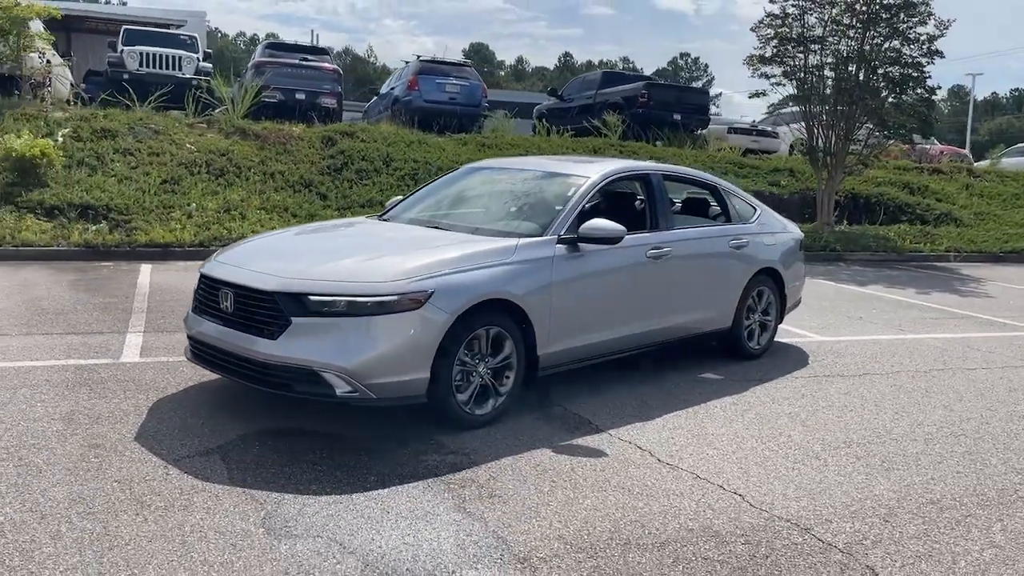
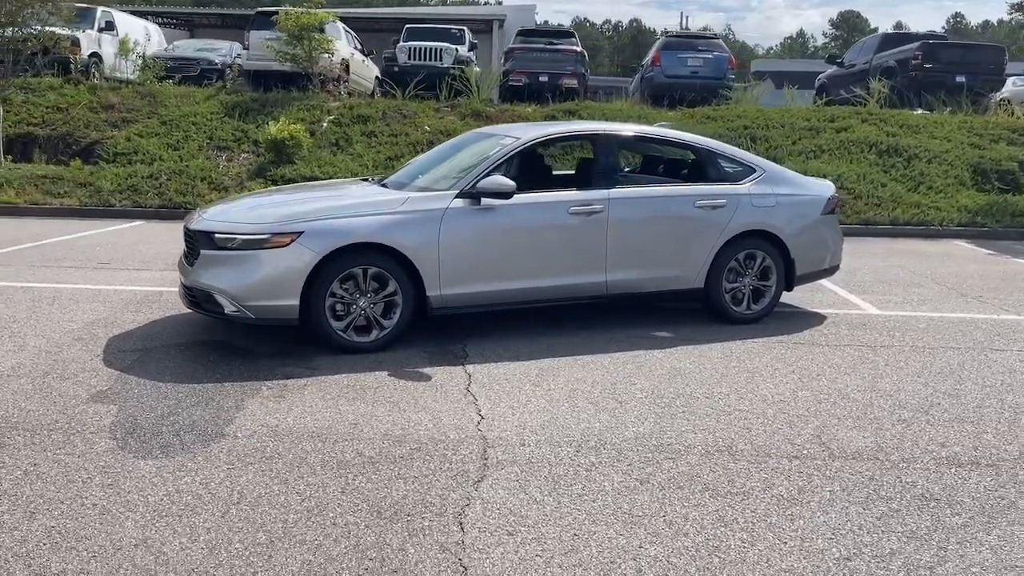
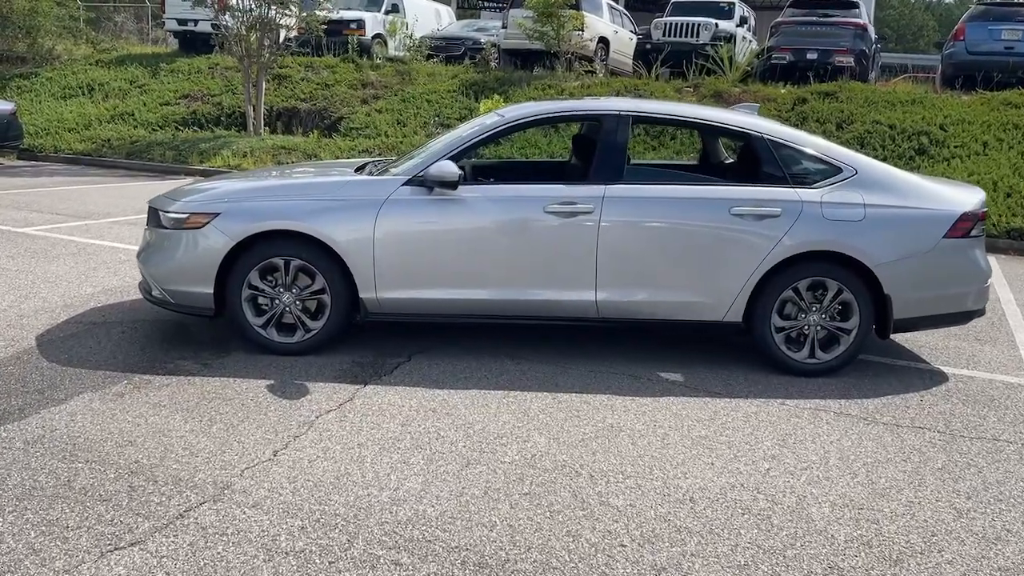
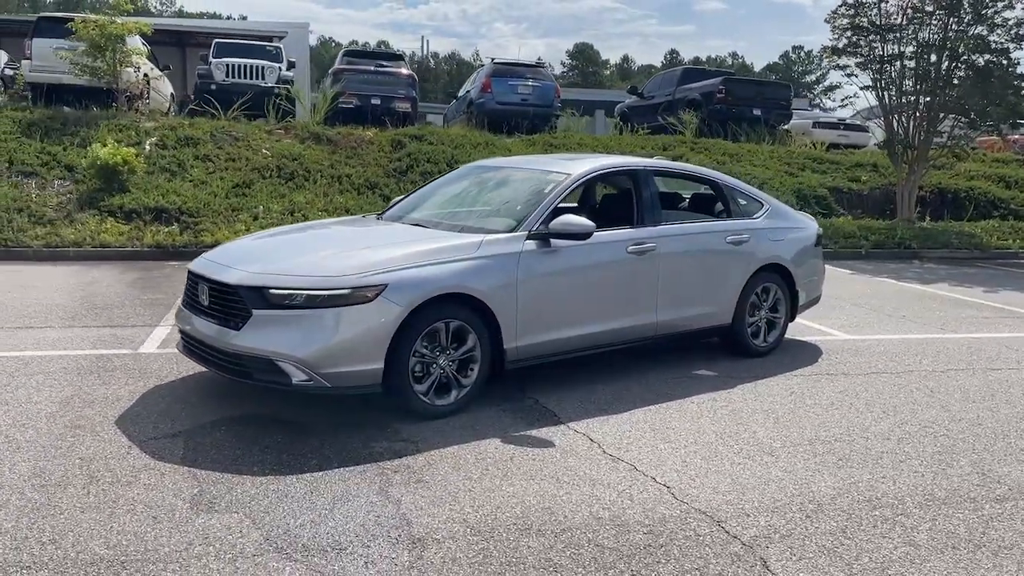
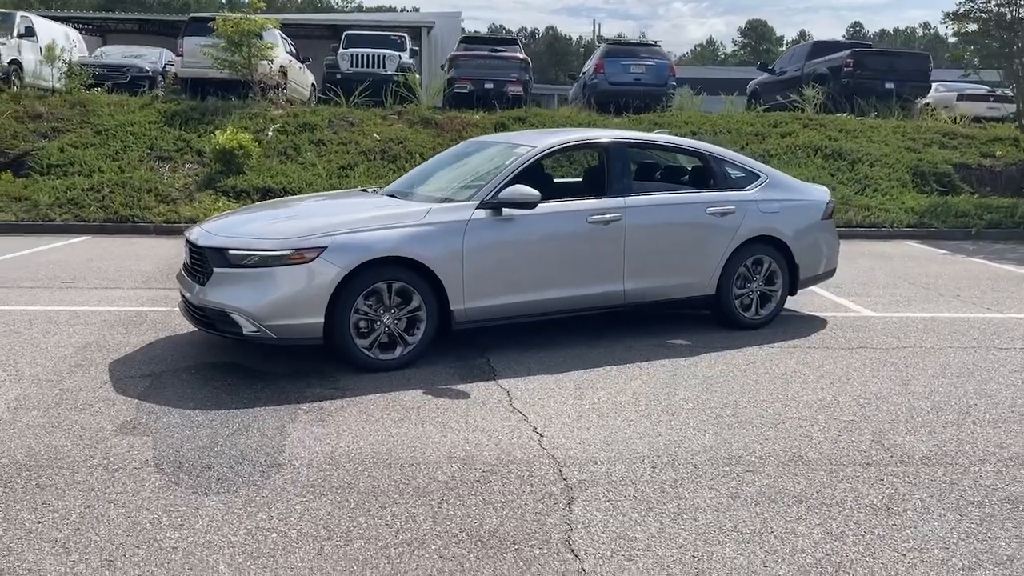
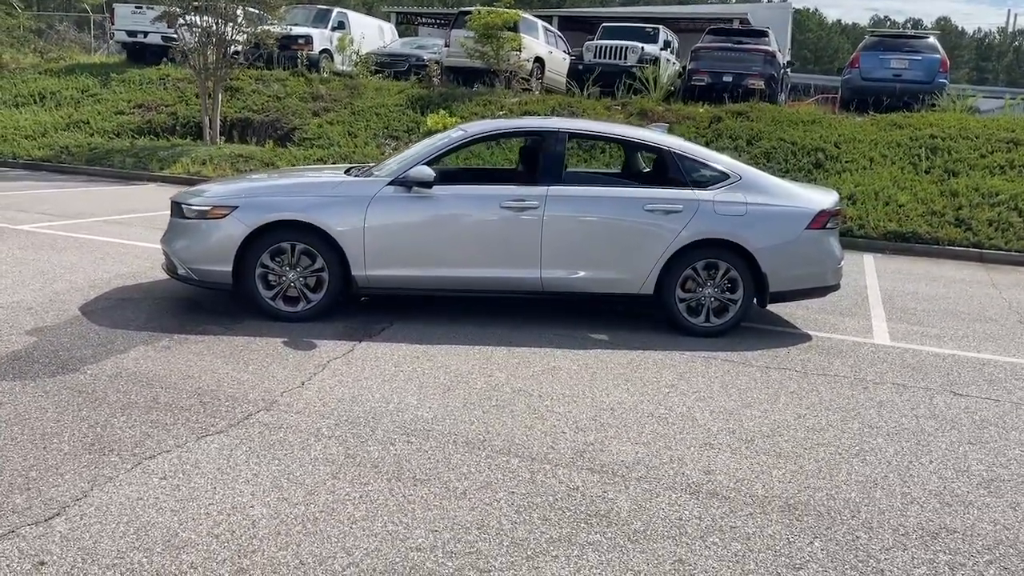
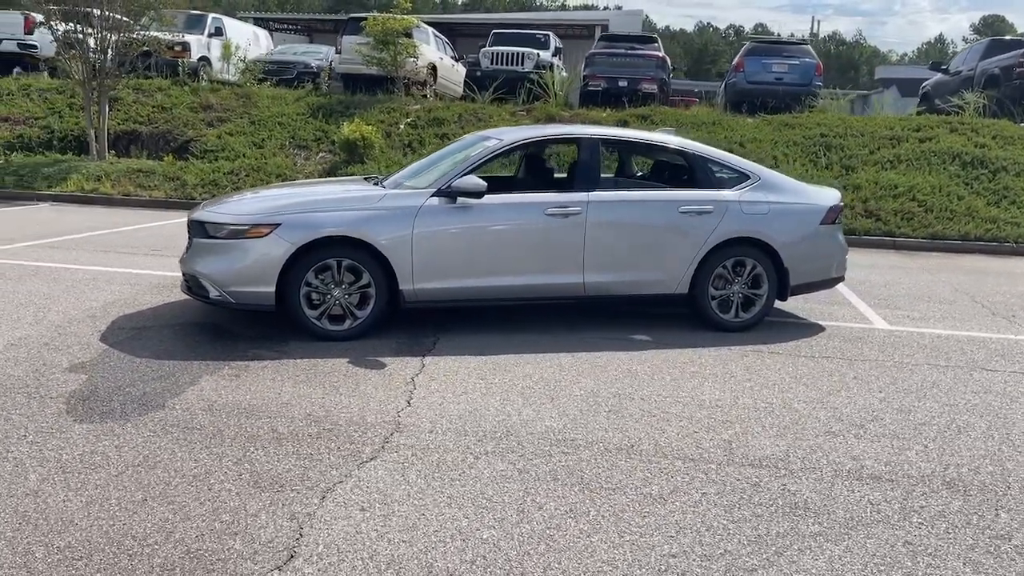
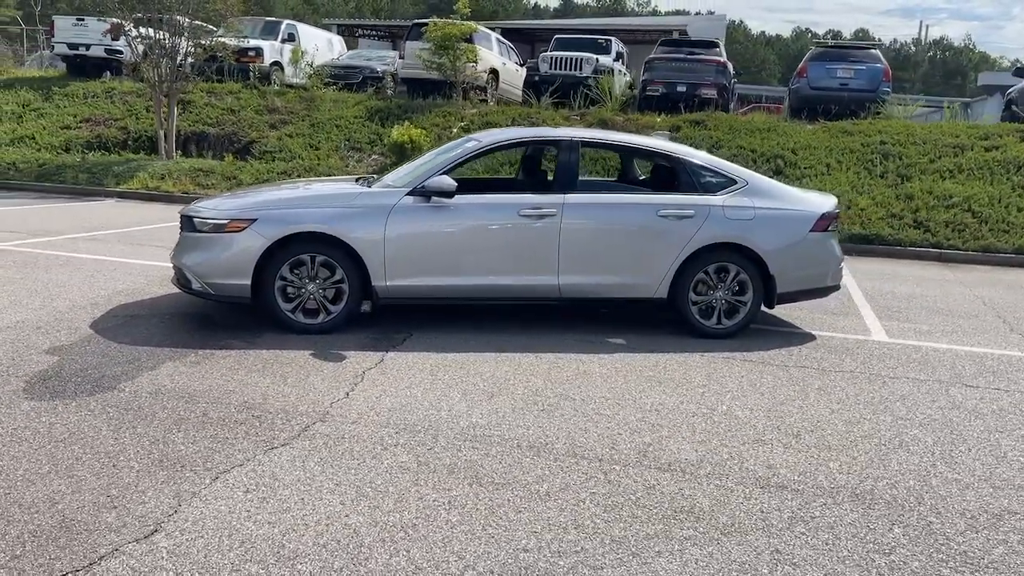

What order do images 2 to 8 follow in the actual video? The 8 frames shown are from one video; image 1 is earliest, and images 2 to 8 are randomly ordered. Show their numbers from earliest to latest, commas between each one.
4, 5, 2, 7, 8, 6, 3
